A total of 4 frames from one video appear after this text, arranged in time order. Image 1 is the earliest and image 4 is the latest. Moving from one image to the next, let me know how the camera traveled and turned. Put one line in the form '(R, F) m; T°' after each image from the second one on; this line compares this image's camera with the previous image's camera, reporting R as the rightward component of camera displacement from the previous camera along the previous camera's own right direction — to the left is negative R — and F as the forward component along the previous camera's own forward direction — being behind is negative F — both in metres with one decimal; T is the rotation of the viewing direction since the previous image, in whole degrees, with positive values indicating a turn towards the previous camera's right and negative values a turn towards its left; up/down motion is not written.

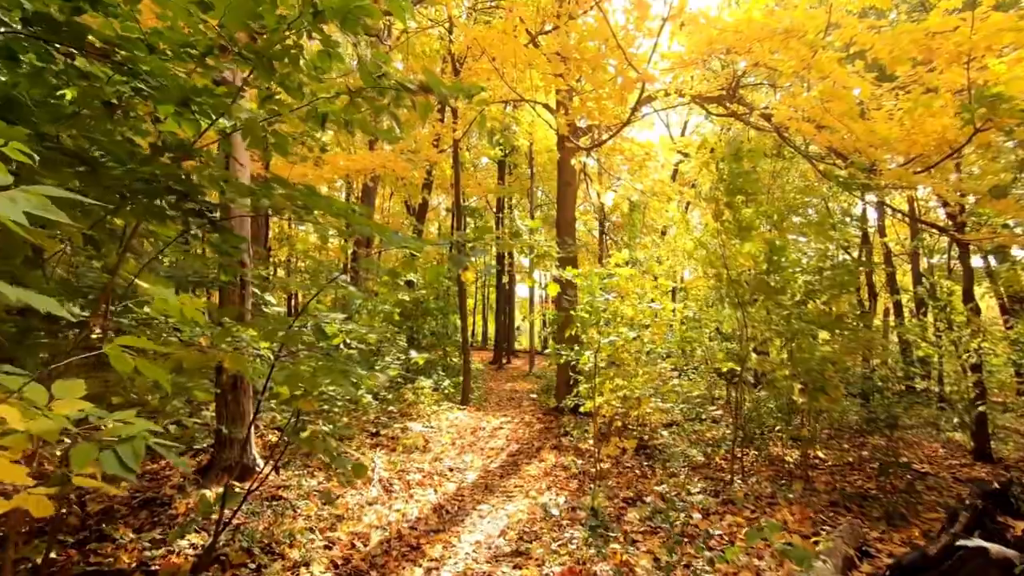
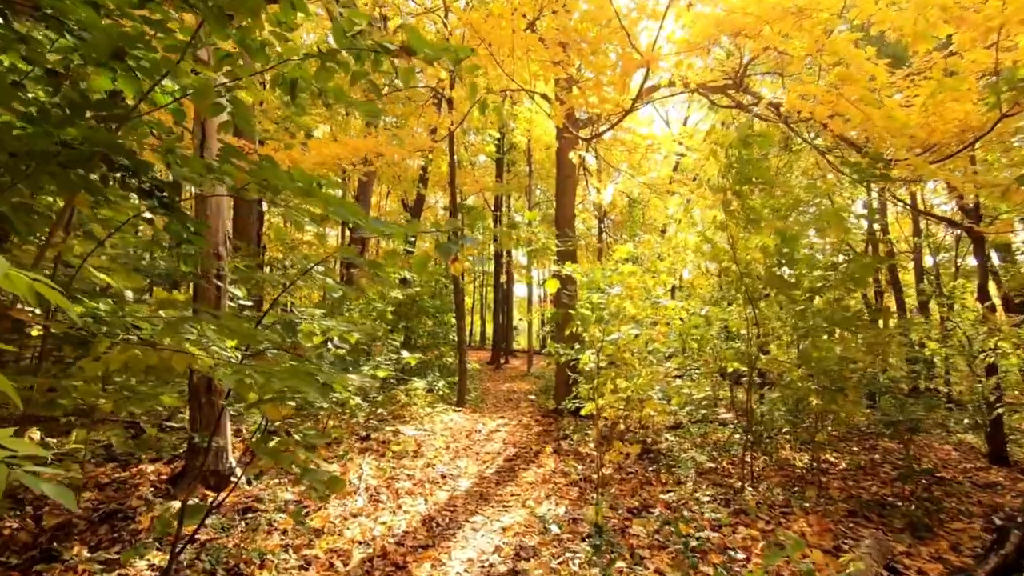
(0.0, +0.3) m; 0°
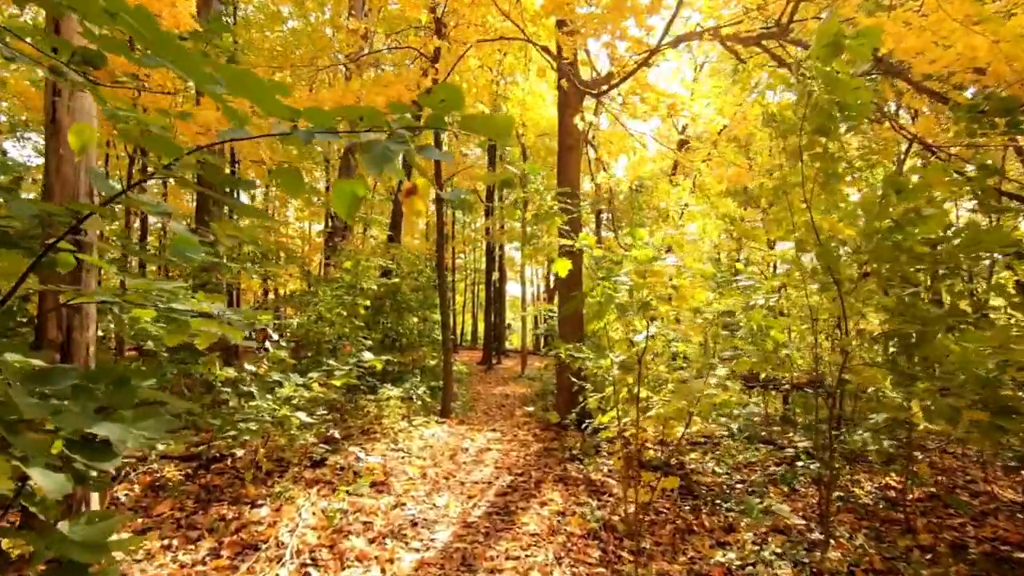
(0.0, +1.2) m; +1°
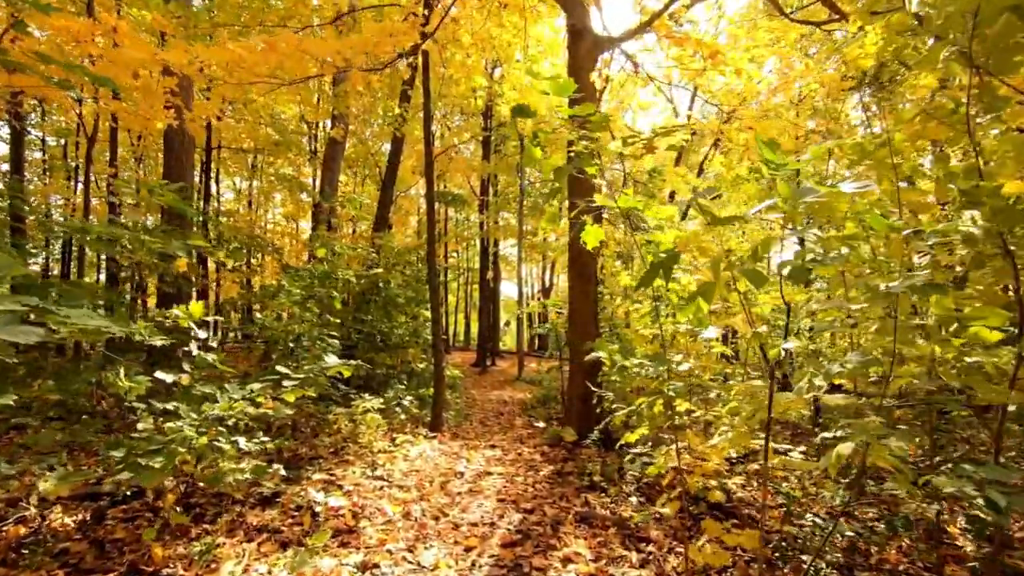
(-0.1, +1.0) m; +1°
